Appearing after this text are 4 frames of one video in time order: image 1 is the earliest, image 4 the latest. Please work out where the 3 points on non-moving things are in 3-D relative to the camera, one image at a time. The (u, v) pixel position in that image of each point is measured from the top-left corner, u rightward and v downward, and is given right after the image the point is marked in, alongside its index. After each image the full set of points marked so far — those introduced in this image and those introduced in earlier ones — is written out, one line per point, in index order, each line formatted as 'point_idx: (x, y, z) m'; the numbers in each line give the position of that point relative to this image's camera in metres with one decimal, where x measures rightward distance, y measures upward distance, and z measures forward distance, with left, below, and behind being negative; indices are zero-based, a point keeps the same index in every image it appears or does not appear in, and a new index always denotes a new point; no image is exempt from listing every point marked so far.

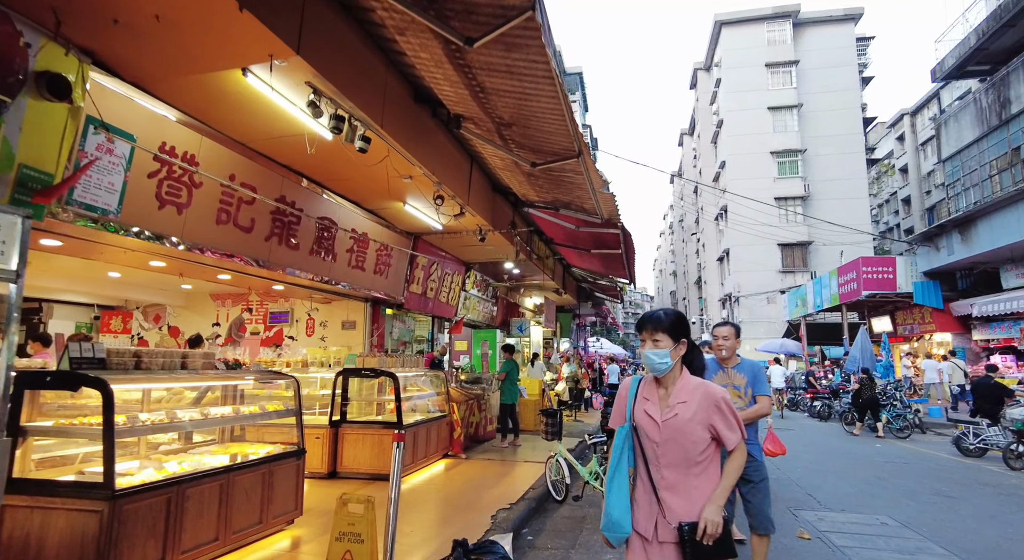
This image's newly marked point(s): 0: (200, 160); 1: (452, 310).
0: (-2.4, +0.9, +4.4) m
1: (-1.1, -0.5, +10.1) m
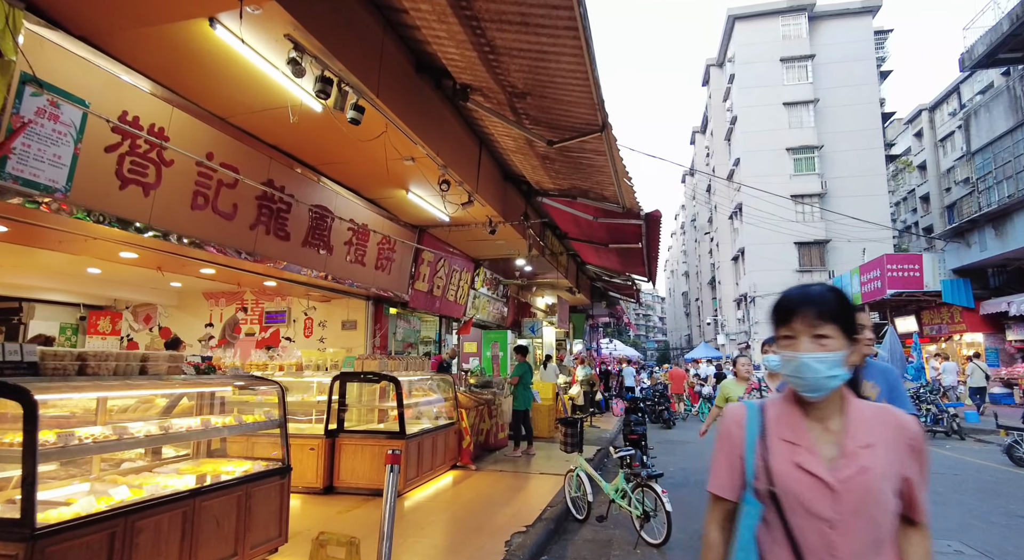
0: (-2.3, +1.0, +3.9) m
1: (-0.9, -0.5, +9.5) m
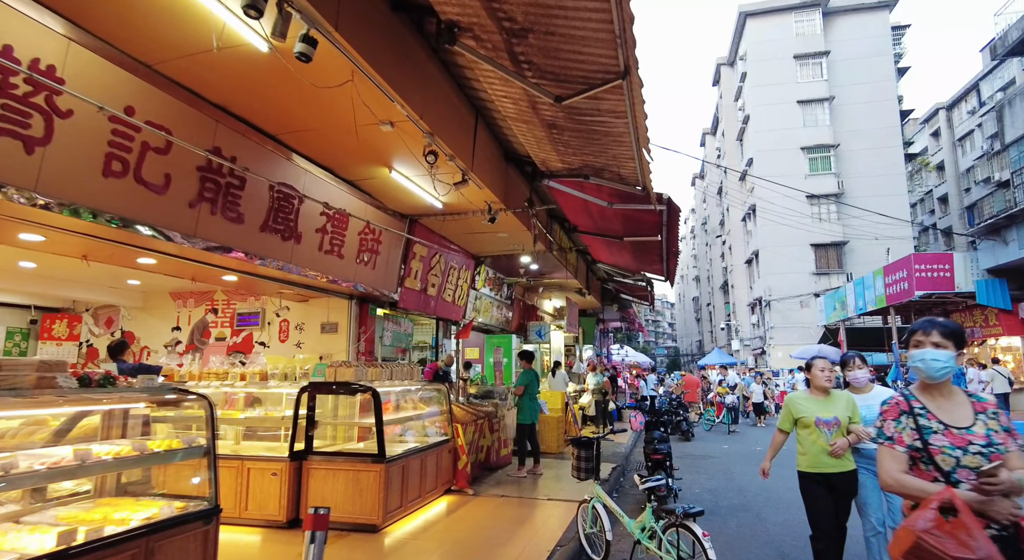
0: (-2.3, +1.1, +3.0) m
1: (-0.8, -0.5, +8.6) m
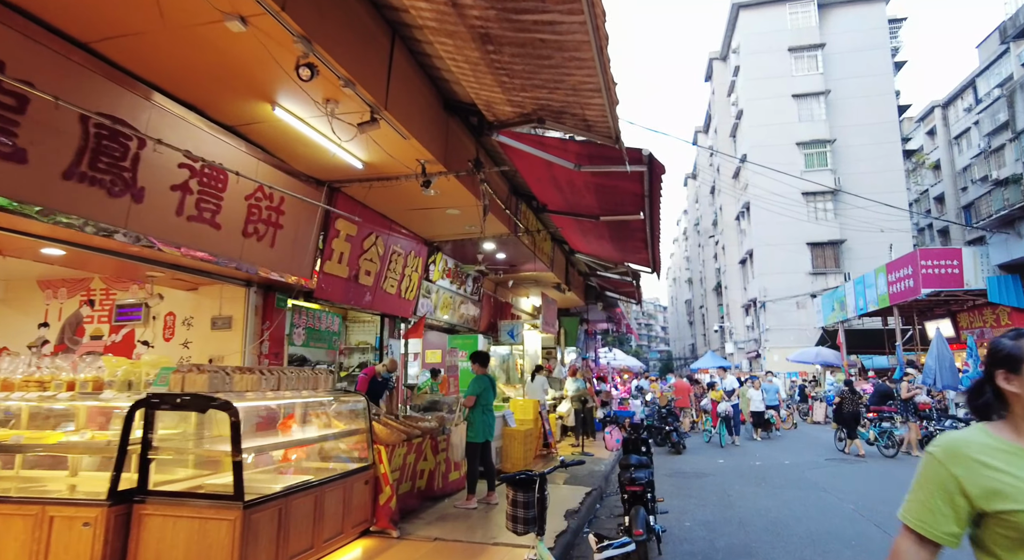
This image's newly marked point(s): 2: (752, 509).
0: (-2.8, +1.2, +1.7) m
1: (-1.3, -0.3, +7.3) m
2: (+2.8, -2.6, +6.6) m
